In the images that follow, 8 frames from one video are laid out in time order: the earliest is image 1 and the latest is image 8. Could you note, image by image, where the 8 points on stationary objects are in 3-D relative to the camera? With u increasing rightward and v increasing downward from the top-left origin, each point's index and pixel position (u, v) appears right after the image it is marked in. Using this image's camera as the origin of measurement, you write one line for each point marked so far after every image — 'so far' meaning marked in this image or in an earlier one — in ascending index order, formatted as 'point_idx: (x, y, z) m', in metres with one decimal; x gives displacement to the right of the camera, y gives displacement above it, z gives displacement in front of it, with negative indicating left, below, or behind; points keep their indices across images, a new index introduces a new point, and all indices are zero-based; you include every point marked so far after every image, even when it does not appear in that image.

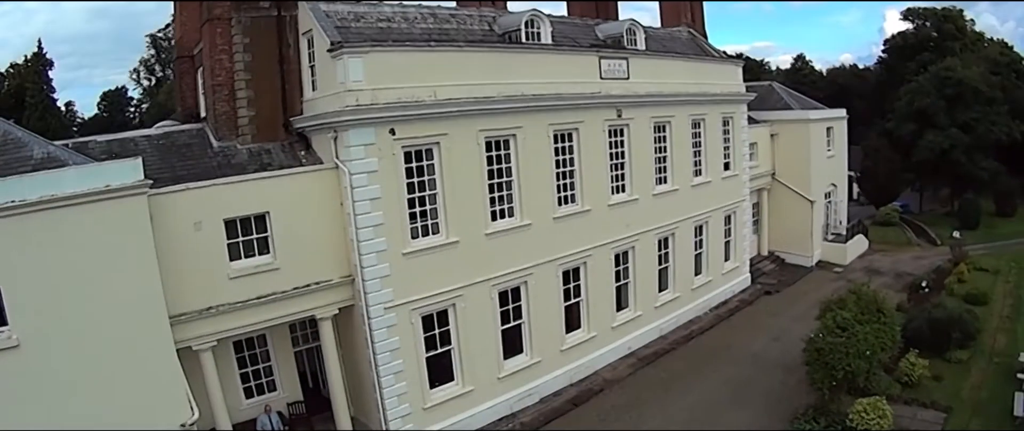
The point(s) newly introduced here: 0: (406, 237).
0: (-2.5, -0.5, +15.2) m
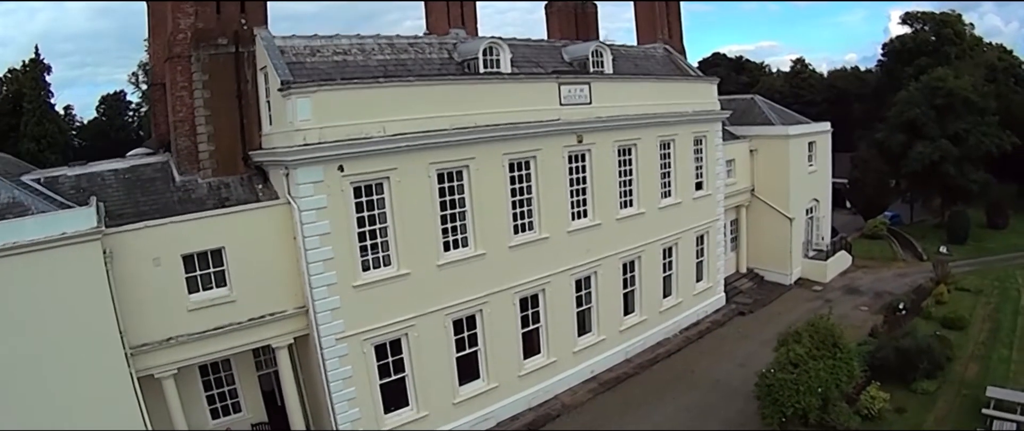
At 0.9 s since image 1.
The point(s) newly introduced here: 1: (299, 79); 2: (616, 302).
0: (-3.7, -1.2, +15.3) m
1: (-4.8, +3.2, +14.8) m
2: (+3.2, -2.7, +20.0) m
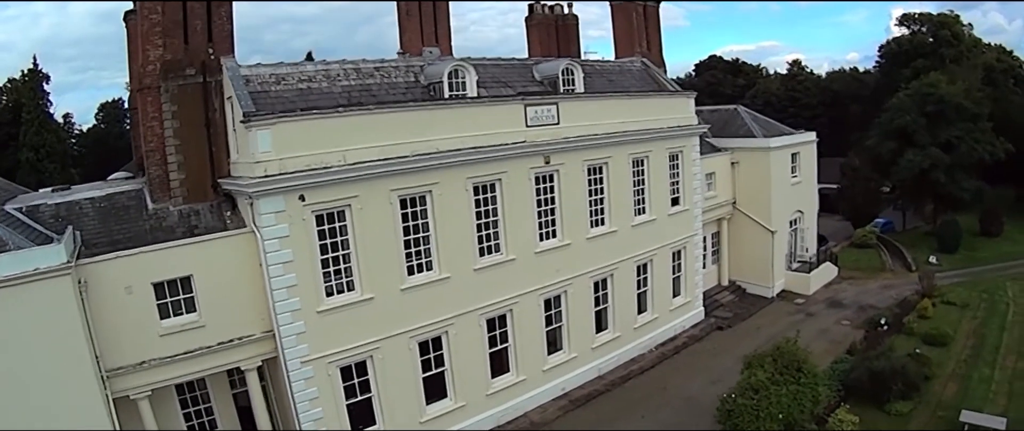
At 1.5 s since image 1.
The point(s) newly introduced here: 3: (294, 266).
0: (-4.7, -1.9, +15.6) m
1: (-5.8, +2.5, +15.0) m
2: (+2.3, -3.3, +20.1) m
3: (-5.2, -1.2, +15.1) m
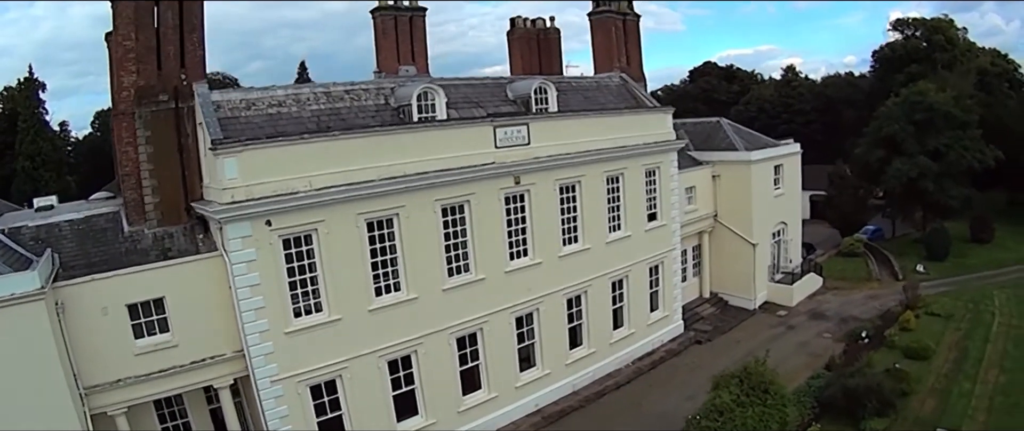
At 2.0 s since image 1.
0: (-5.6, -2.5, +15.9) m
1: (-6.7, +1.9, +15.3) m
2: (+1.5, -3.8, +20.3) m
3: (-6.0, -1.8, +15.4) m
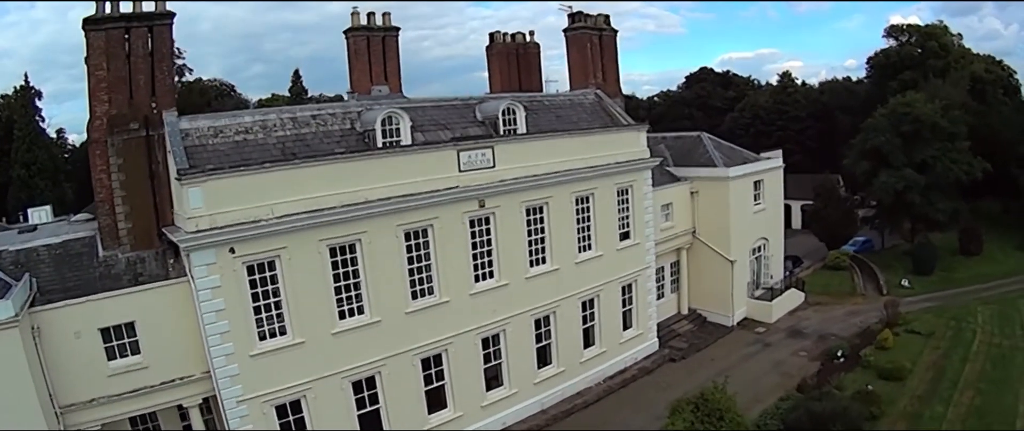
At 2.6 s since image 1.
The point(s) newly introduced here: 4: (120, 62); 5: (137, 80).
0: (-6.6, -3.2, +16.3) m
1: (-7.8, +1.2, +15.7) m
2: (+0.5, -4.5, +20.6) m
3: (-7.1, -2.5, +15.9) m
4: (-9.7, +3.8, +15.7) m
5: (-9.5, +3.4, +16.1) m
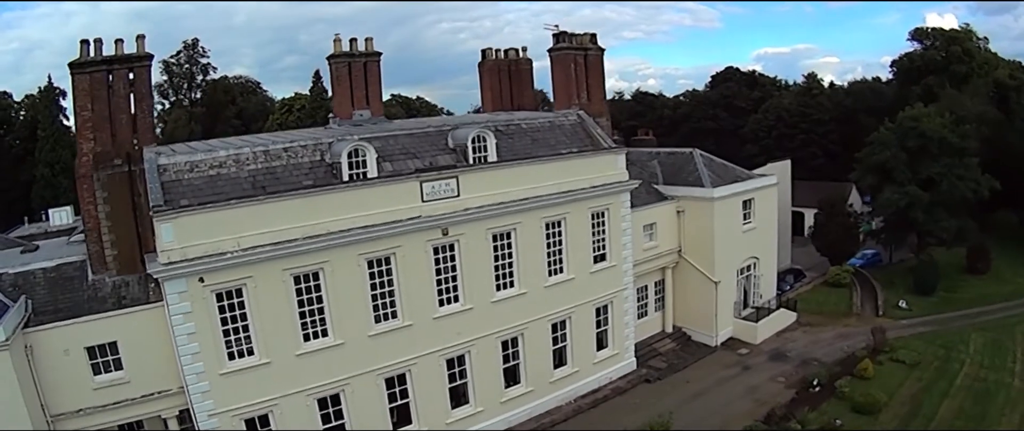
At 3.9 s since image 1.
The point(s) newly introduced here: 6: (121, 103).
0: (-8.0, -4.0, +17.6) m
1: (-9.1, +0.4, +17.0) m
2: (-0.6, -5.3, +21.4) m
3: (-8.5, -3.3, +17.2) m
4: (-10.9, +3.0, +17.1) m
5: (-10.7, +2.6, +17.5) m
6: (-10.6, +3.0, +17.4) m
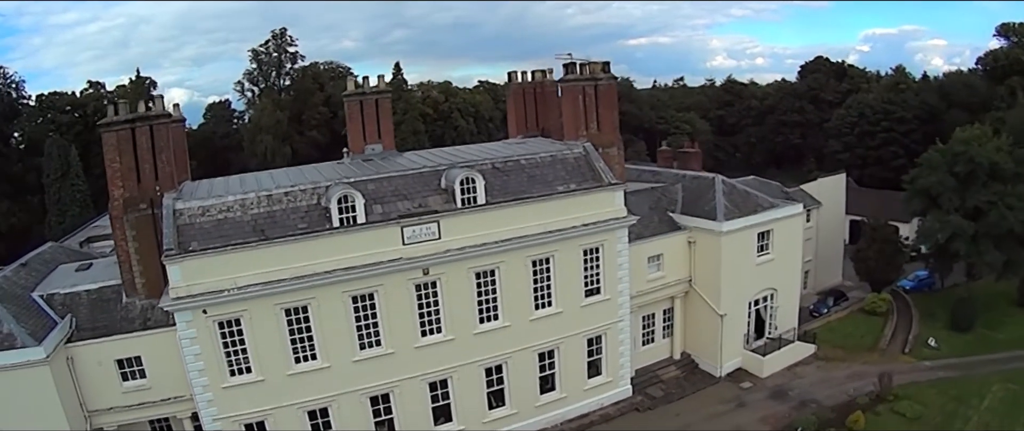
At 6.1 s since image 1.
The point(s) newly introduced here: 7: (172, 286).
0: (-9.2, -5.1, +20.4) m
1: (-10.2, -0.7, +19.7) m
2: (-1.3, -6.6, +23.0) m
3: (-9.7, -4.4, +20.0) m
4: (-11.9, +1.9, +19.9) m
5: (-11.6, +1.6, +20.2) m
6: (-11.5, +2.0, +20.1) m
7: (-10.3, -1.9, +19.3) m
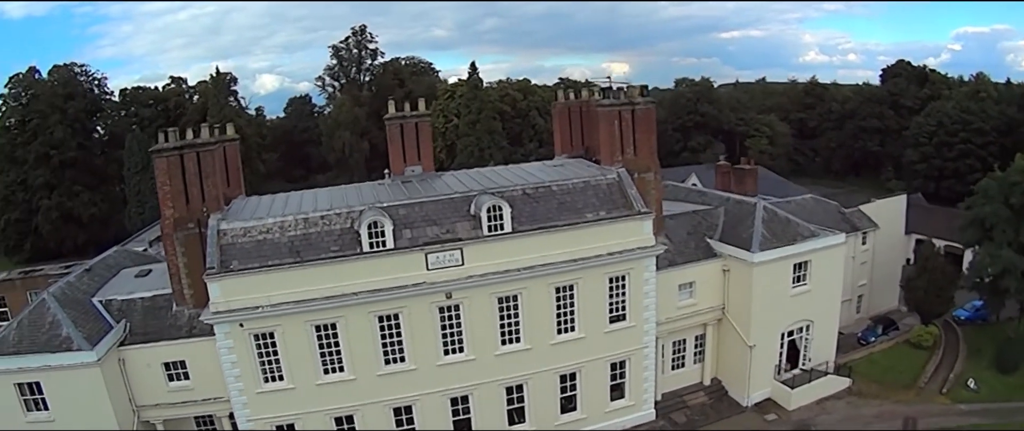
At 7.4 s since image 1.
0: (-8.6, -5.7, +21.8) m
1: (-9.5, -1.3, +21.0) m
2: (-0.6, -7.5, +23.7) m
3: (-9.2, -5.0, +21.5) m
4: (-11.1, +1.4, +21.3) m
5: (-10.8, +1.1, +21.7) m
6: (-10.7, +1.4, +21.5) m
7: (-9.7, -2.5, +20.7) m
